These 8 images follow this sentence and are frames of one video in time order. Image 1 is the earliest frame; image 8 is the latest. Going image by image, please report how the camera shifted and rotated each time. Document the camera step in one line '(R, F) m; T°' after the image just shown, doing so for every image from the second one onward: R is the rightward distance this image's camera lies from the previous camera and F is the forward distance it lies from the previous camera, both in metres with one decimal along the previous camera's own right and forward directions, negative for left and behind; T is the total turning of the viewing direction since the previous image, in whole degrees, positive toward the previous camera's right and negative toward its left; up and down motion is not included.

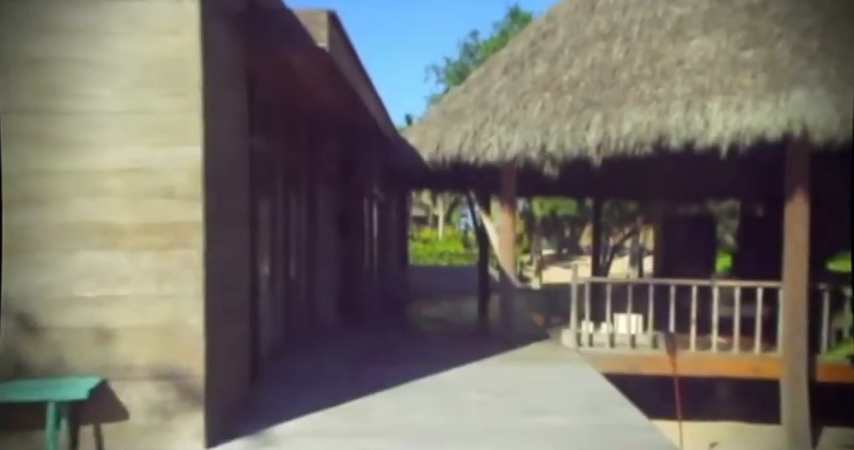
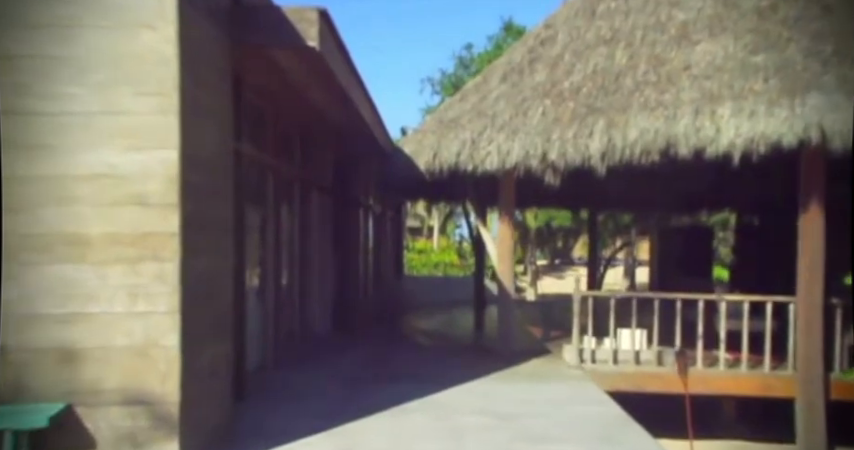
(0.0, +0.3) m; 0°
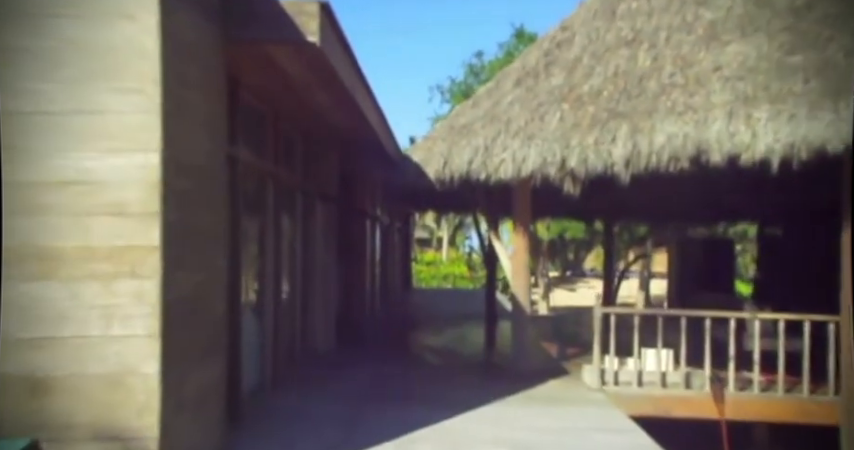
(0.0, +0.4) m; -1°
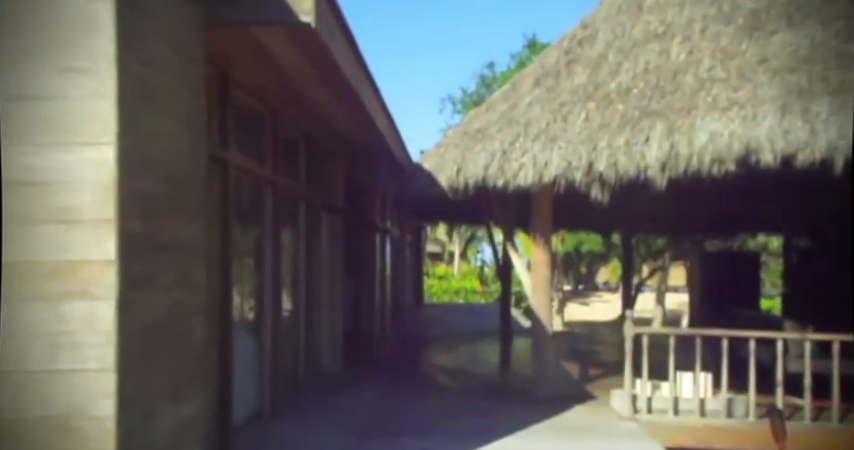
(0.0, +0.6) m; -1°
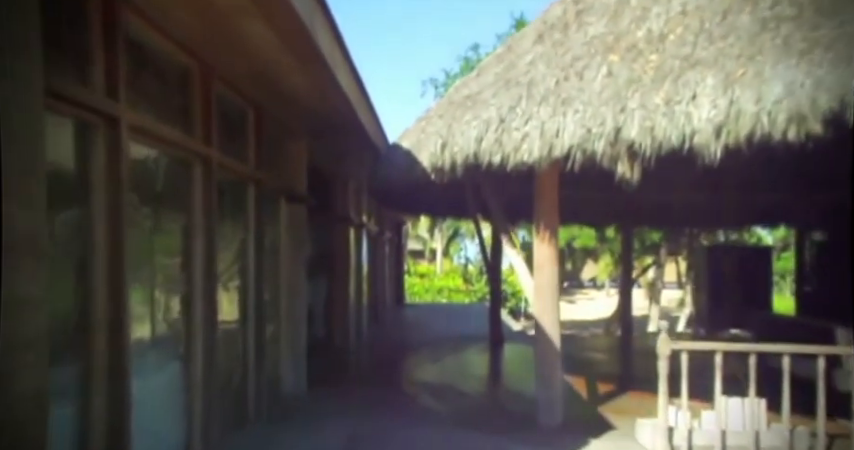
(0.0, +1.4) m; +2°
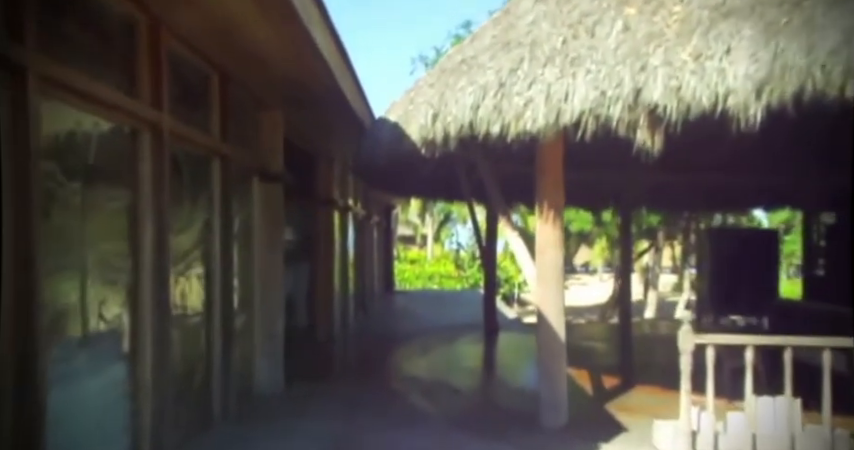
(0.0, +0.6) m; +1°
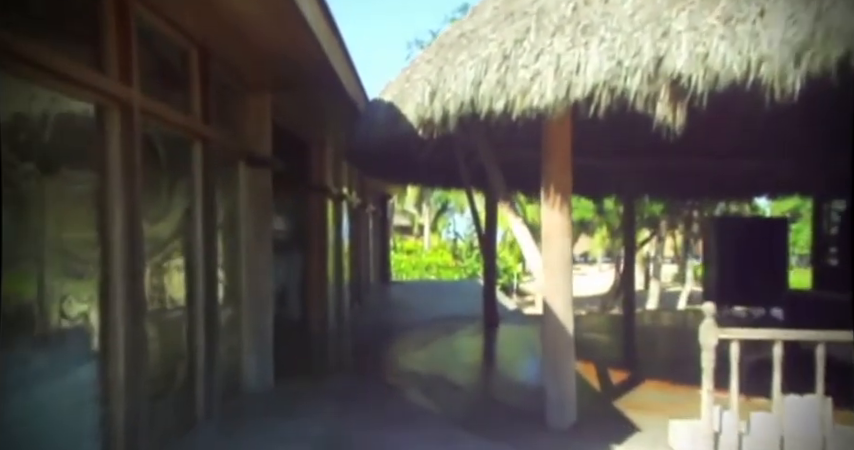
(0.0, +0.4) m; 0°
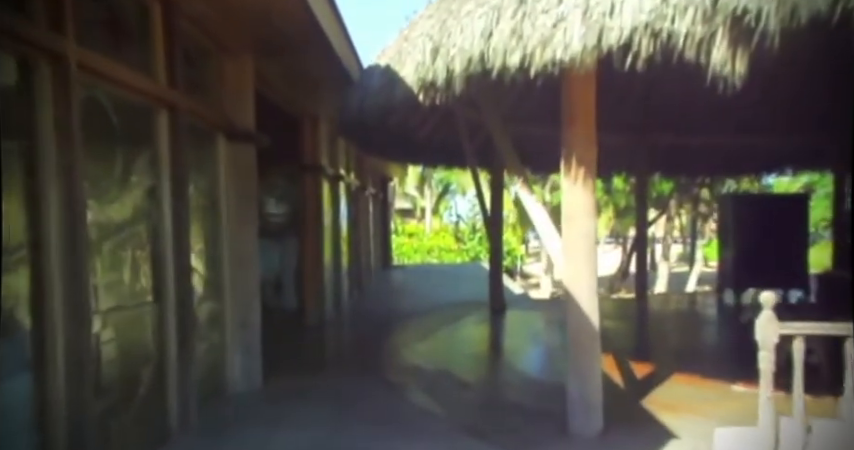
(0.0, +0.6) m; 0°
